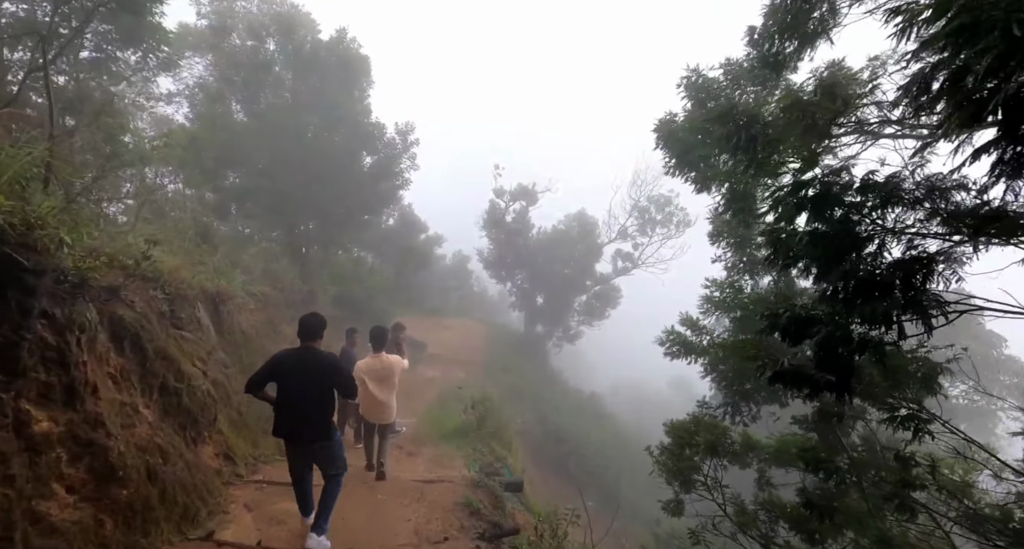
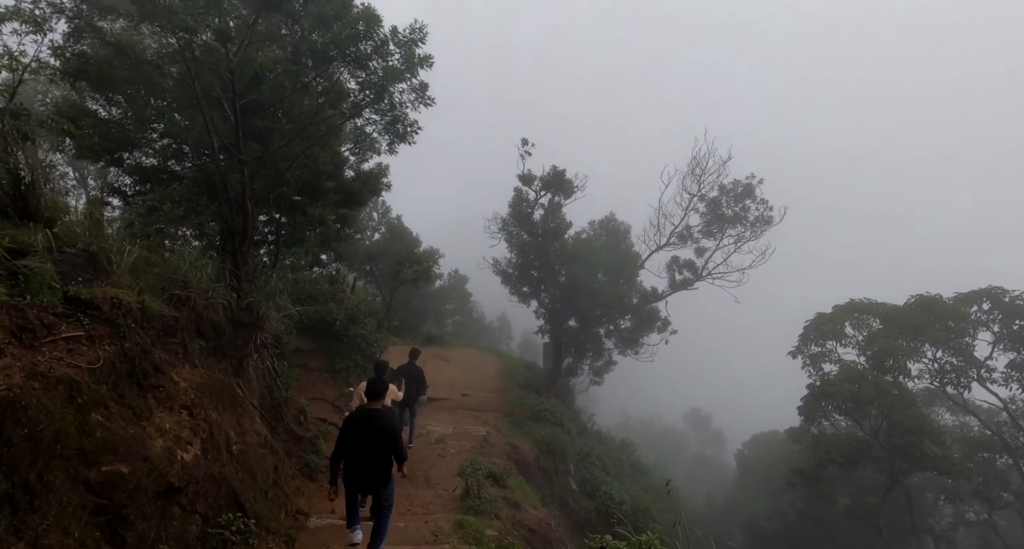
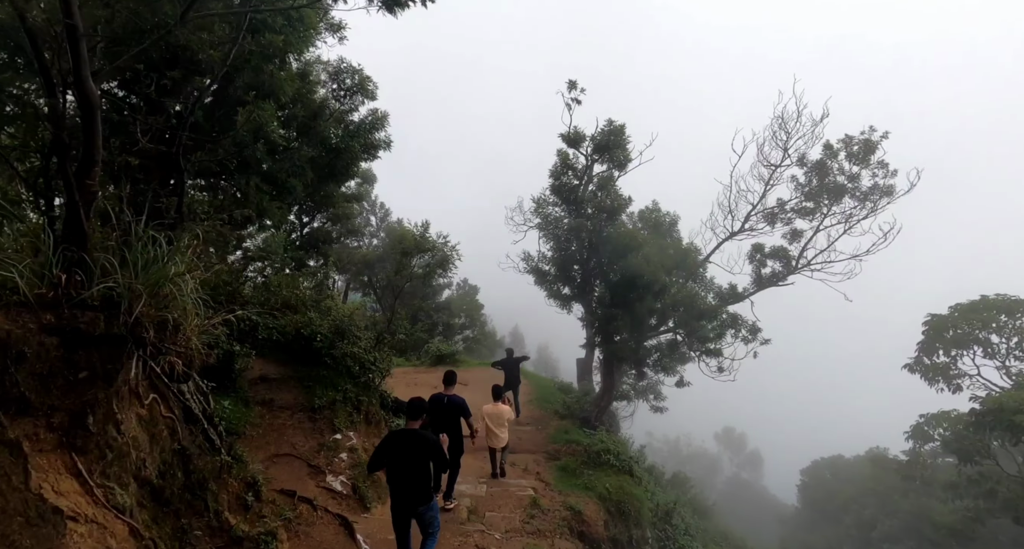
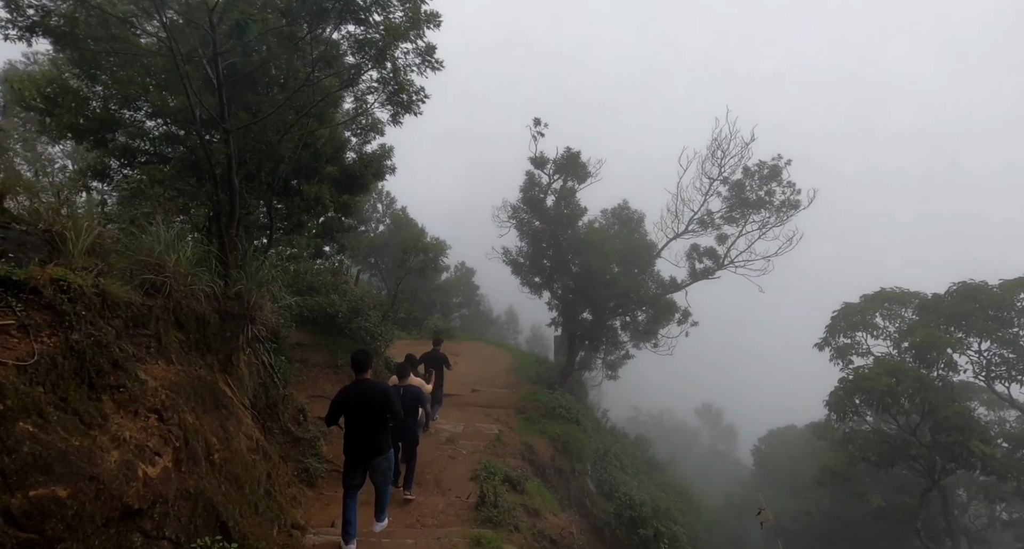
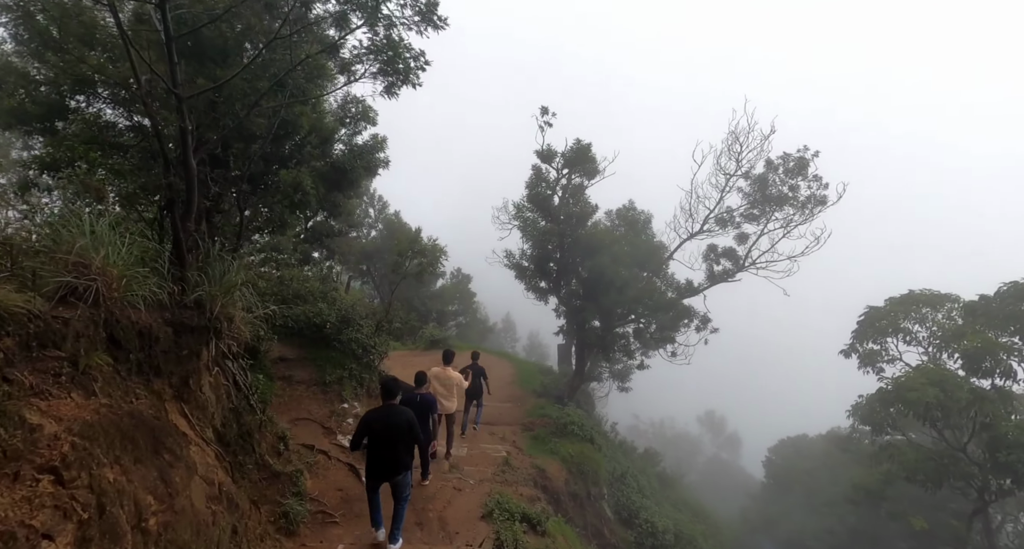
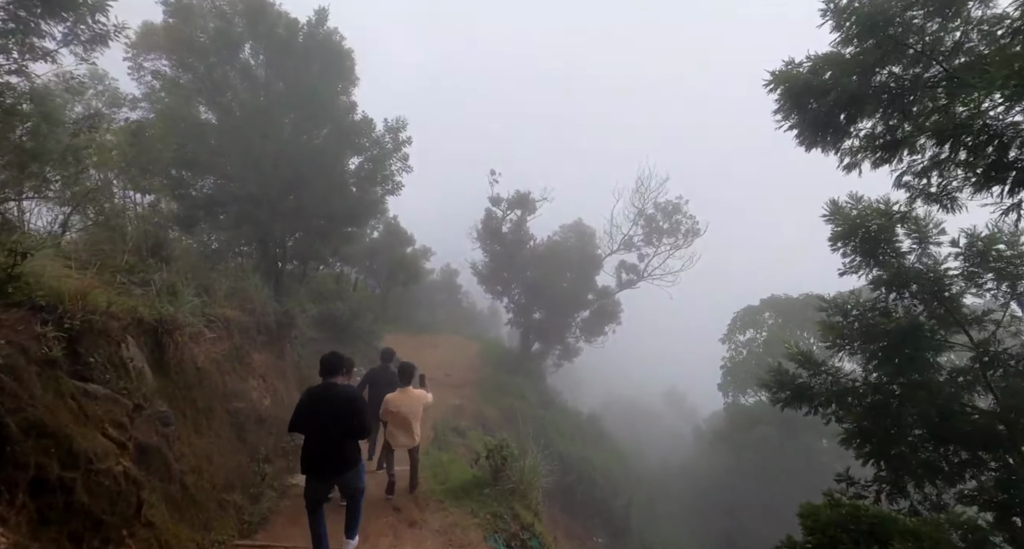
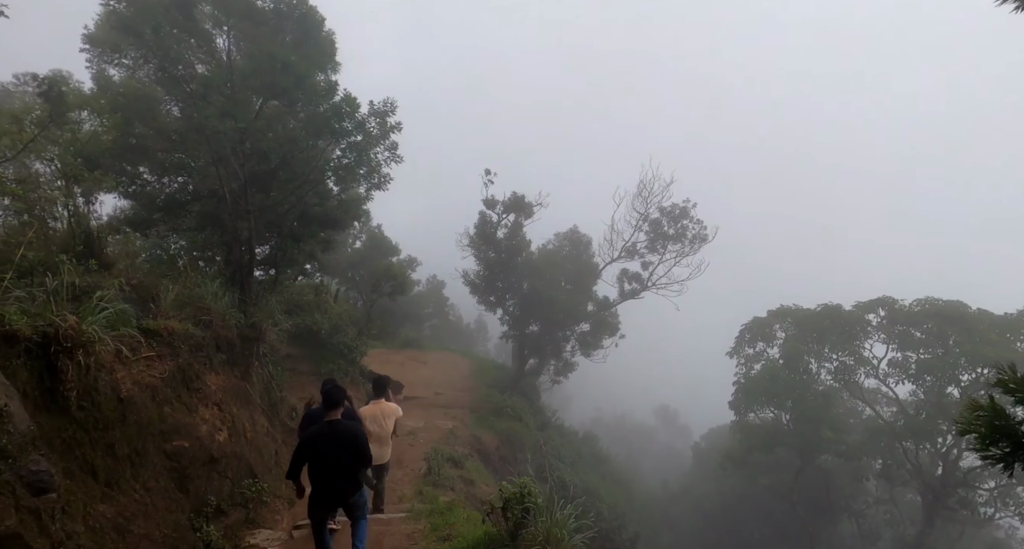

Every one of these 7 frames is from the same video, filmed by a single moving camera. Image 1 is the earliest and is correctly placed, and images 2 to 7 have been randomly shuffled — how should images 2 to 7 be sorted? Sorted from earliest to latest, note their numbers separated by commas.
6, 7, 2, 4, 5, 3
